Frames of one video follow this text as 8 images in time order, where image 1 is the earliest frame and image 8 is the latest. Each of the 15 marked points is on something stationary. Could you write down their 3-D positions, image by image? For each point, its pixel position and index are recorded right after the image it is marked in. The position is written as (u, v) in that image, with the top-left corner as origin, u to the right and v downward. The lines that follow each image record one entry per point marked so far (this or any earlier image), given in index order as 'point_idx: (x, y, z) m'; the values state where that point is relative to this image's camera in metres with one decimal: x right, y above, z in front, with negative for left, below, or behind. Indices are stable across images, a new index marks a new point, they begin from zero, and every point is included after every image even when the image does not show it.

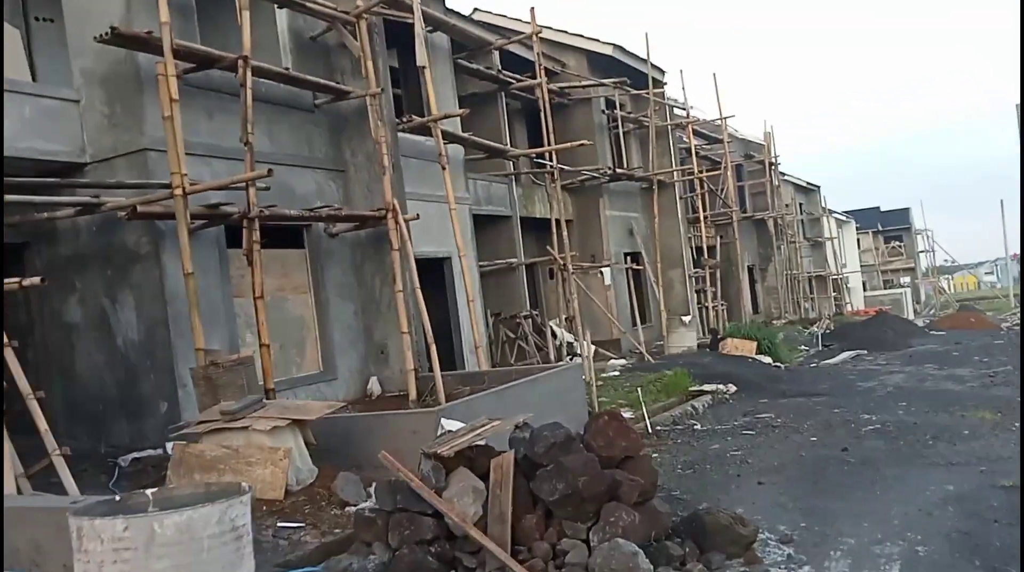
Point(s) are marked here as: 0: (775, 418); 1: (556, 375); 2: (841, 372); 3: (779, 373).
0: (+4.3, -2.2, +10.2) m
1: (+0.7, -1.4, +9.3) m
2: (+8.2, -2.1, +15.4) m
3: (+6.1, -2.0, +14.5) m
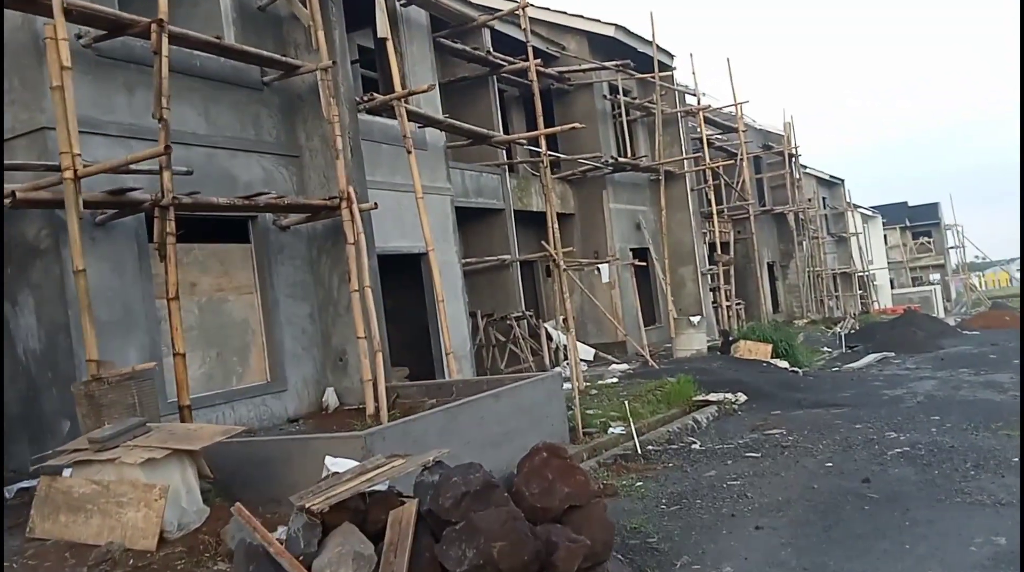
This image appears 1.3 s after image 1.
0: (+3.9, -2.1, +8.8) m
1: (+0.2, -1.3, +8.0) m
2: (+8.0, -2.1, +13.9) m
3: (+5.9, -1.9, +13.0) m
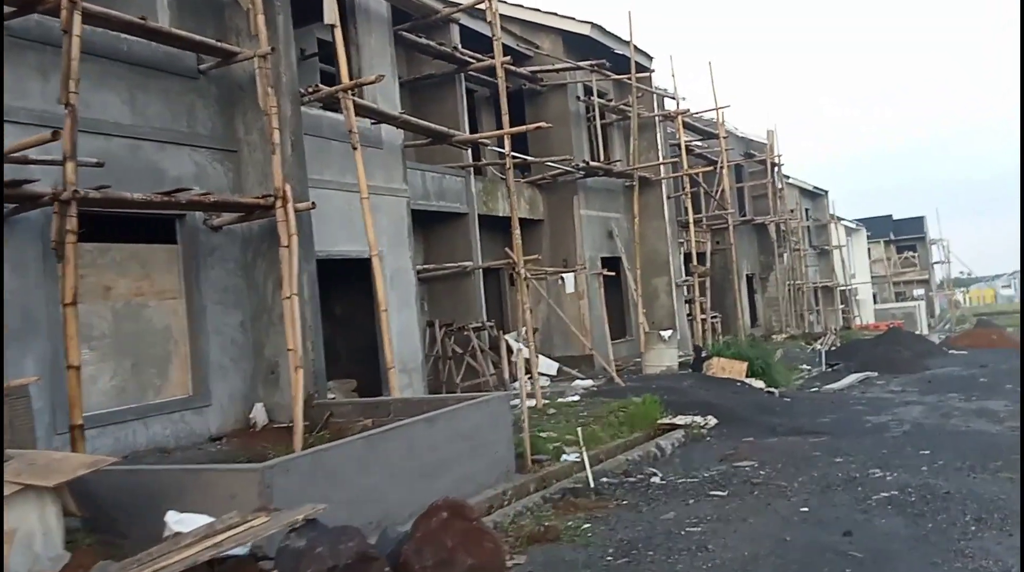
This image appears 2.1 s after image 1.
0: (+3.1, -2.4, +8.1) m
1: (-0.5, -1.5, +7.3) m
2: (+7.1, -2.5, +13.3) m
3: (+5.1, -2.3, +12.3) m
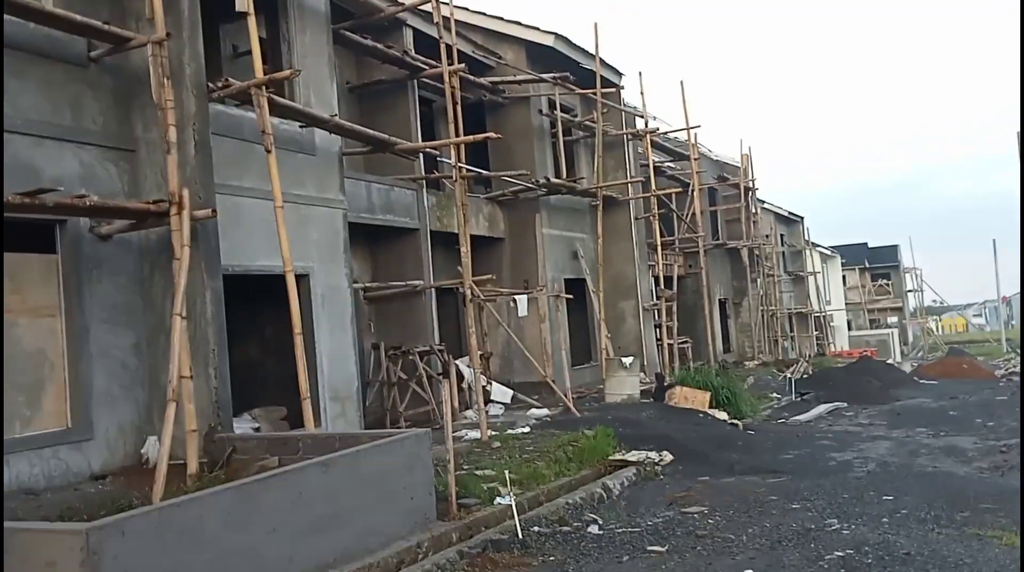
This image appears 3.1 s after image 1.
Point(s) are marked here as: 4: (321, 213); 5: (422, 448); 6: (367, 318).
0: (+2.2, -2.7, +7.2) m
1: (-1.4, -1.7, +6.3) m
2: (+6.1, -3.0, +12.5) m
3: (+4.0, -2.8, +11.5) m
4: (-3.2, +1.2, +10.5) m
5: (-1.0, -1.8, +6.8) m
6: (-3.2, -0.7, +13.8) m
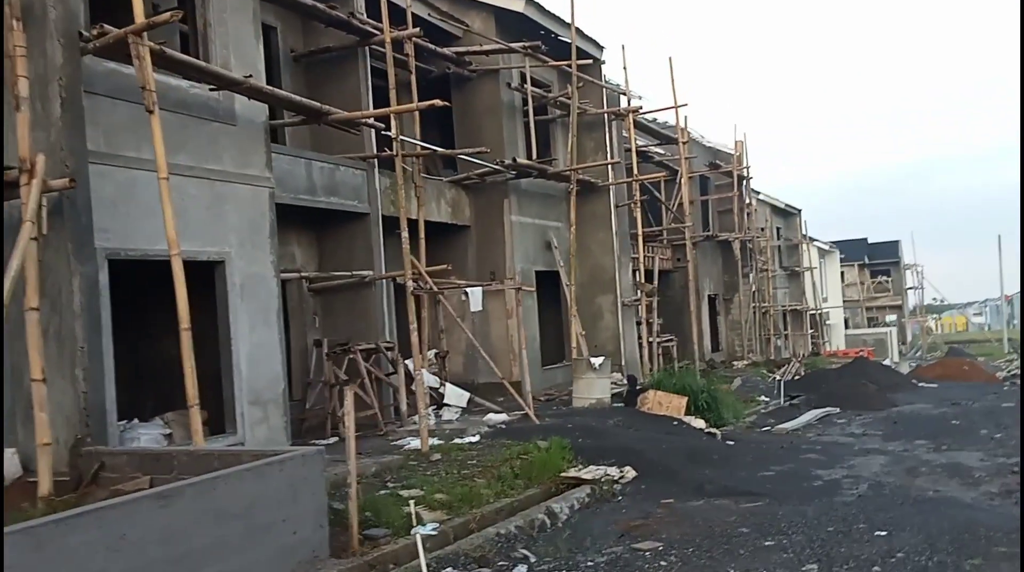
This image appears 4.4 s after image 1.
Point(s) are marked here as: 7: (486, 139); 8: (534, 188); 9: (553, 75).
0: (+1.4, -2.6, +6.0) m
1: (-2.2, -1.6, +5.1) m
2: (+5.2, -2.9, +11.3) m
3: (+3.2, -2.7, +10.3) m
4: (-4.0, +1.4, +9.2) m
5: (-1.8, -1.7, +5.6) m
6: (-4.0, -0.5, +12.6) m
7: (-0.6, +3.5, +14.9) m
8: (+0.6, +2.4, +15.7) m
9: (+1.1, +5.5, +16.6) m
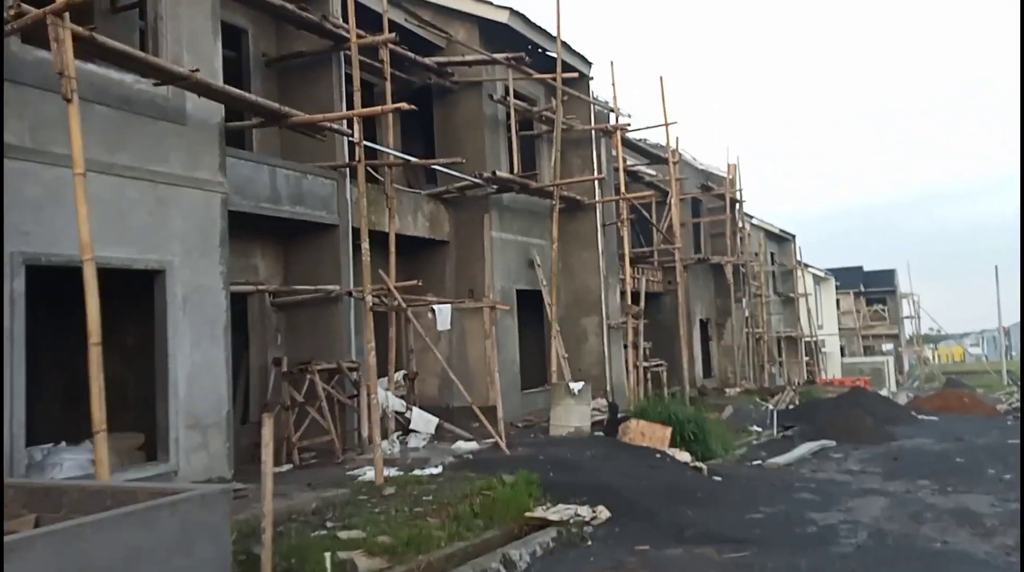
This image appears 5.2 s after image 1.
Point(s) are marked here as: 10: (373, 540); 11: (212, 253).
0: (+0.9, -2.8, +5.1) m
1: (-2.6, -1.6, +4.3) m
2: (+4.7, -3.3, +10.4) m
3: (+2.7, -3.0, +9.4) m
4: (-4.4, +1.2, +8.5) m
5: (-2.3, -1.7, +4.8) m
6: (-4.5, -0.8, +11.8) m
7: (-1.0, +3.0, +14.3) m
8: (+0.1, +2.0, +15.0) m
9: (+0.7, +5.0, +16.0) m
10: (-1.5, -2.7, +6.5) m
11: (-4.2, +0.5, +8.7) m
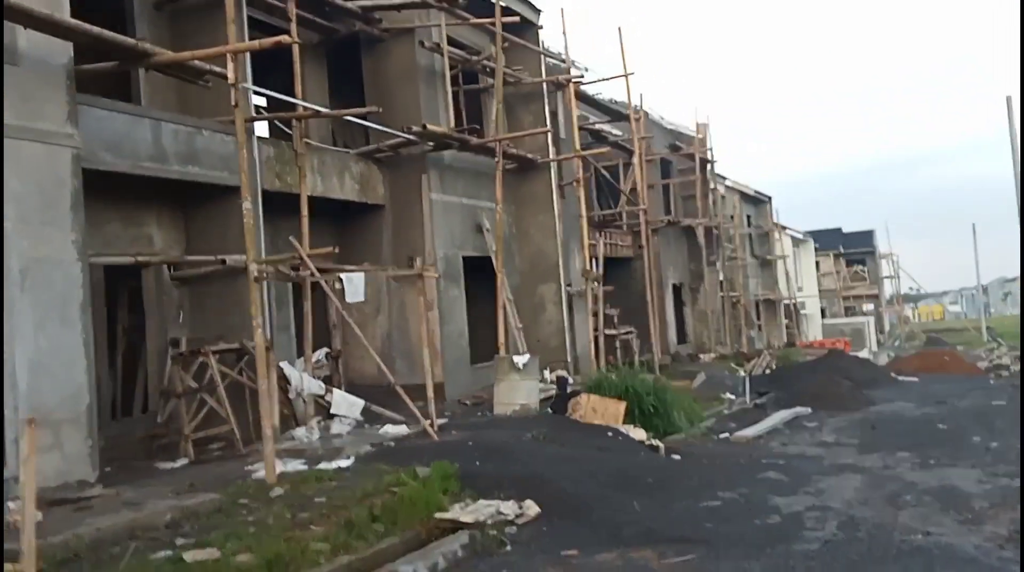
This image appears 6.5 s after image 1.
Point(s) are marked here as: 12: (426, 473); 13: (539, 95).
0: (0.0, -2.4, +3.9) m
1: (-3.5, -1.4, +2.9) m
2: (+3.7, -2.6, +9.3) m
3: (+1.7, -2.4, +8.2) m
4: (-5.5, +1.6, +7.0) m
5: (-3.2, -1.5, +3.4) m
6: (-5.6, -0.3, +10.3) m
7: (-2.3, +3.7, +12.7) m
8: (-1.1, +2.7, +13.6) m
9: (-0.6, +5.9, +14.4) m
10: (-2.4, -2.3, +5.2) m
11: (-5.3, +0.8, +7.2) m
12: (-1.0, -2.1, +7.1) m
13: (+0.6, +4.7, +15.0) m
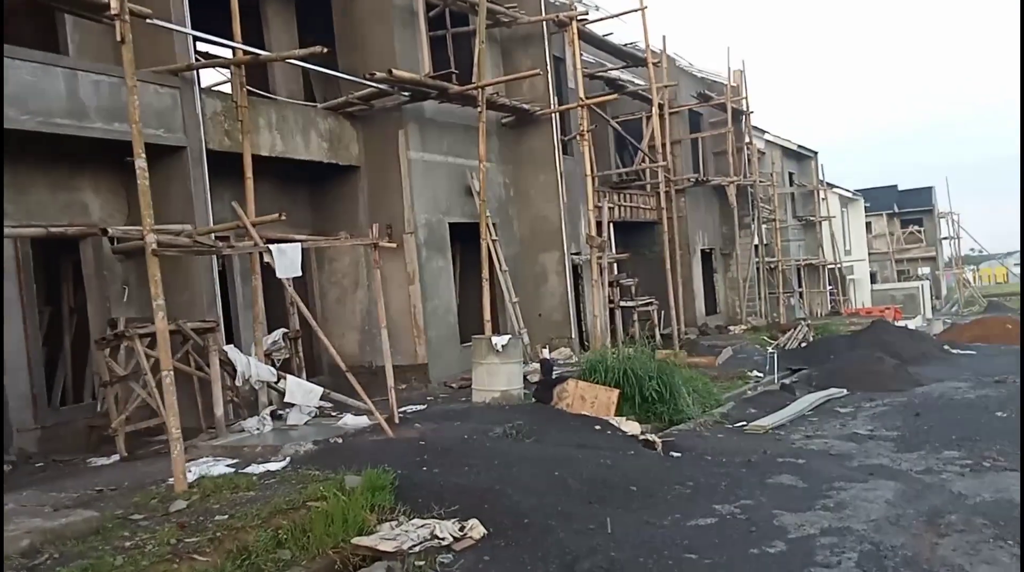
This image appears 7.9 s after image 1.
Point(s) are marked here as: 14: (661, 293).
0: (-0.7, -2.3, +2.7) m
1: (-4.3, -1.4, +1.9) m
2: (+3.3, -2.2, +7.9) m
3: (+1.3, -2.0, +7.0) m
4: (-6.1, +1.8, +5.9) m
5: (-3.9, -1.5, +2.4) m
6: (-5.9, +0.1, +9.4) m
7: (-2.5, +4.3, +11.3) m
8: (-1.3, +3.3, +12.2) m
9: (-0.8, +6.5, +12.8) m
10: (-3.0, -2.2, +4.2) m
11: (-5.8, +1.0, +6.2) m
12: (-1.5, -1.9, +6.0) m
13: (+0.6, +5.4, +13.3) m
14: (+4.6, -0.2, +19.0) m
